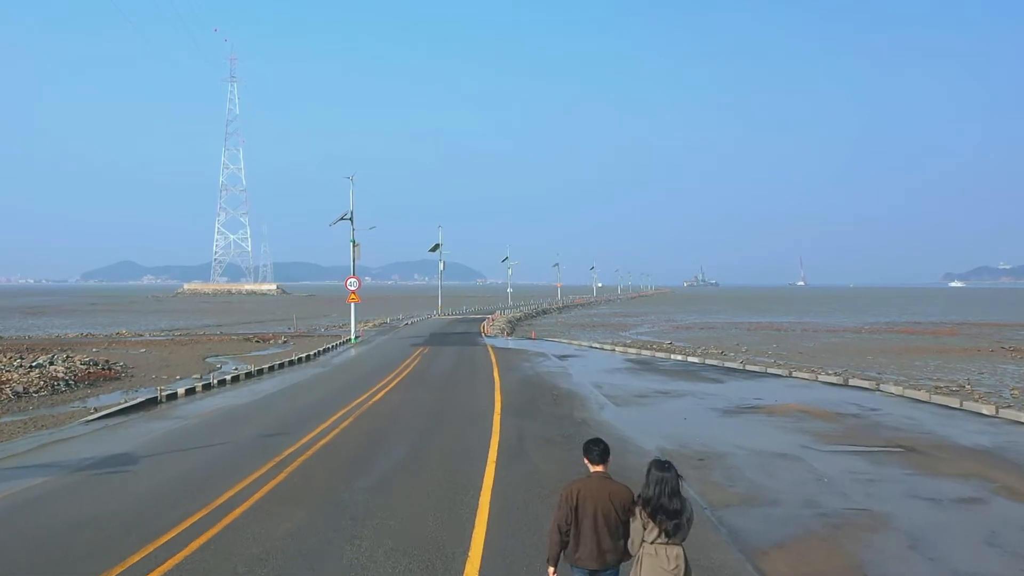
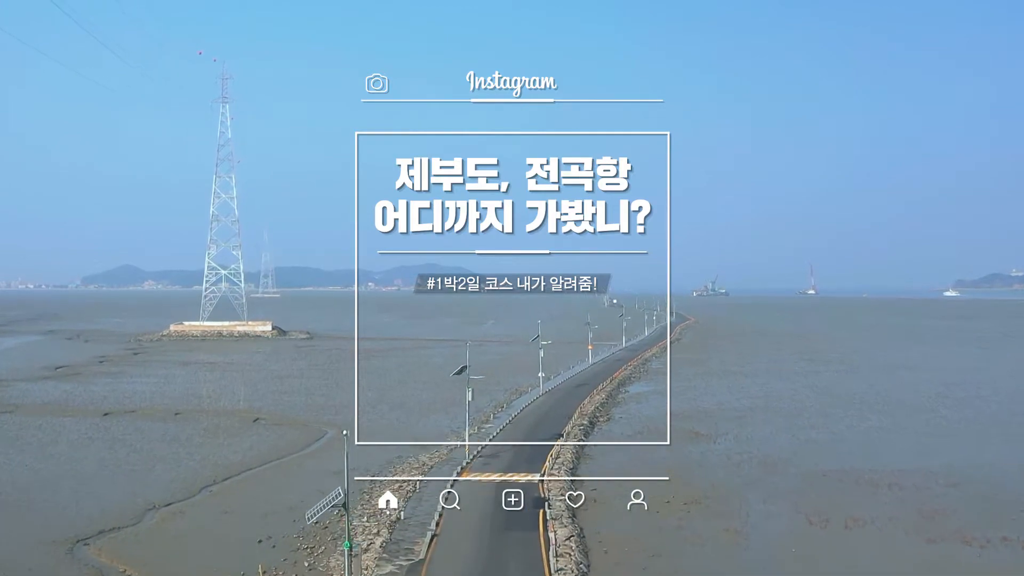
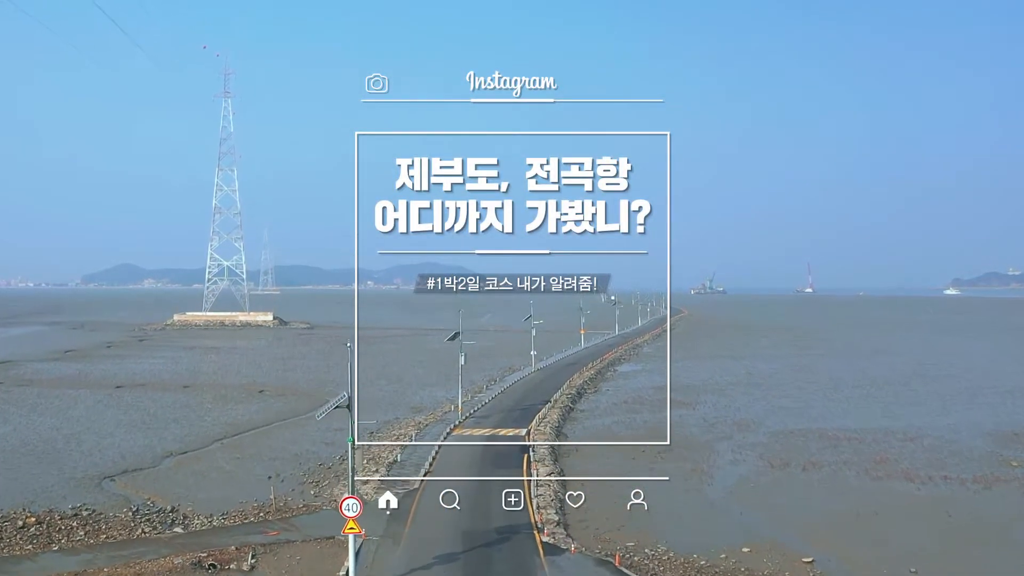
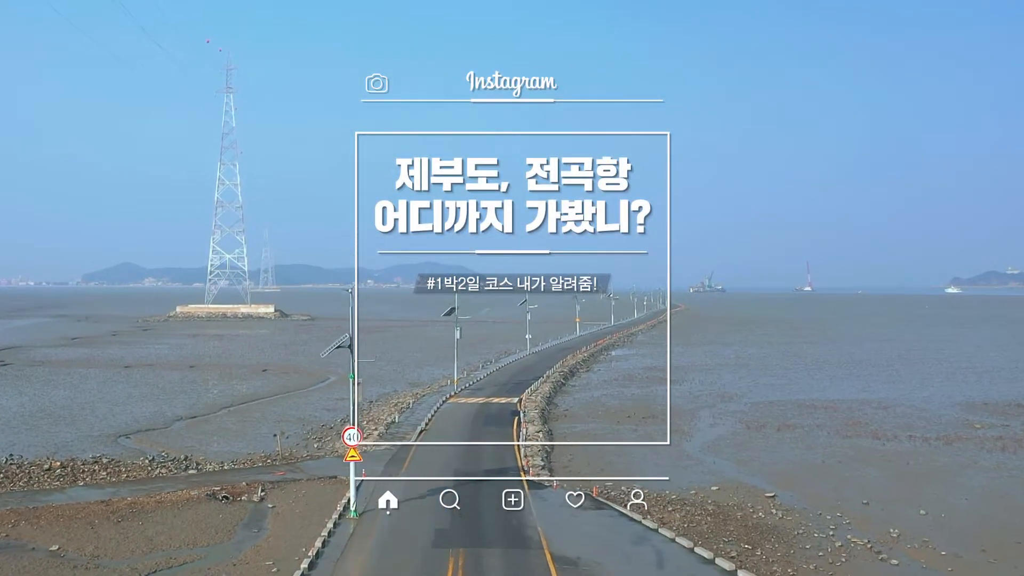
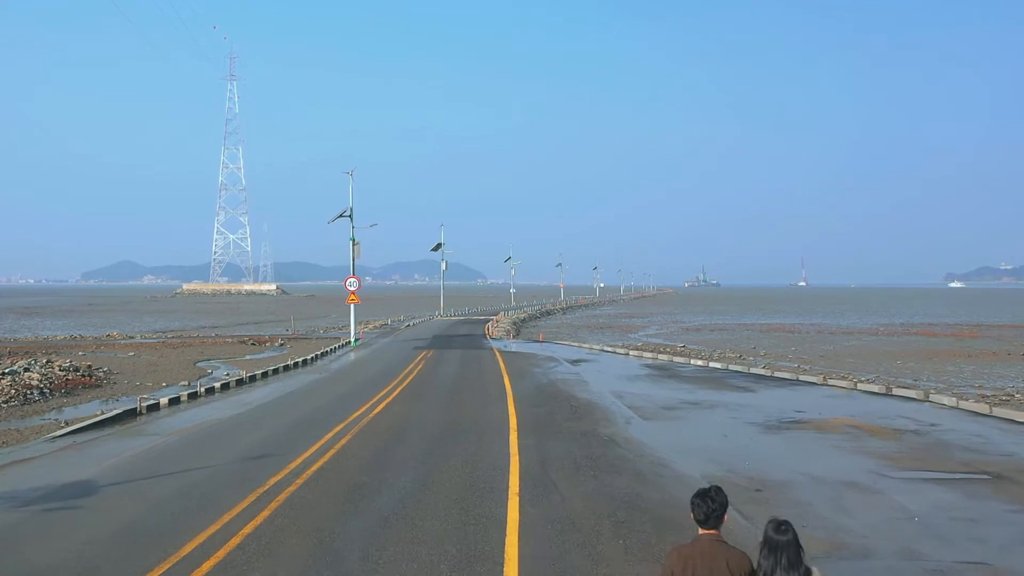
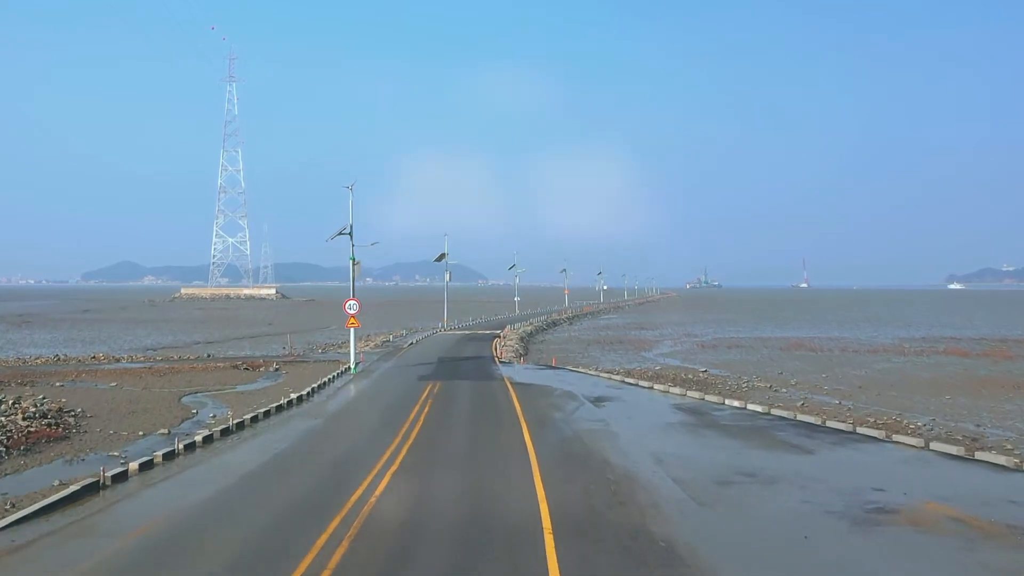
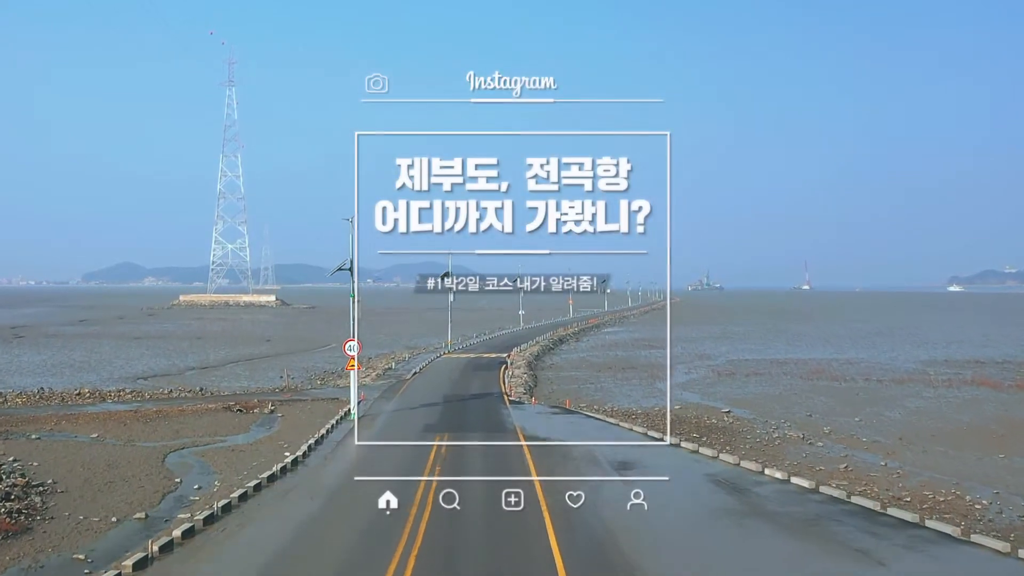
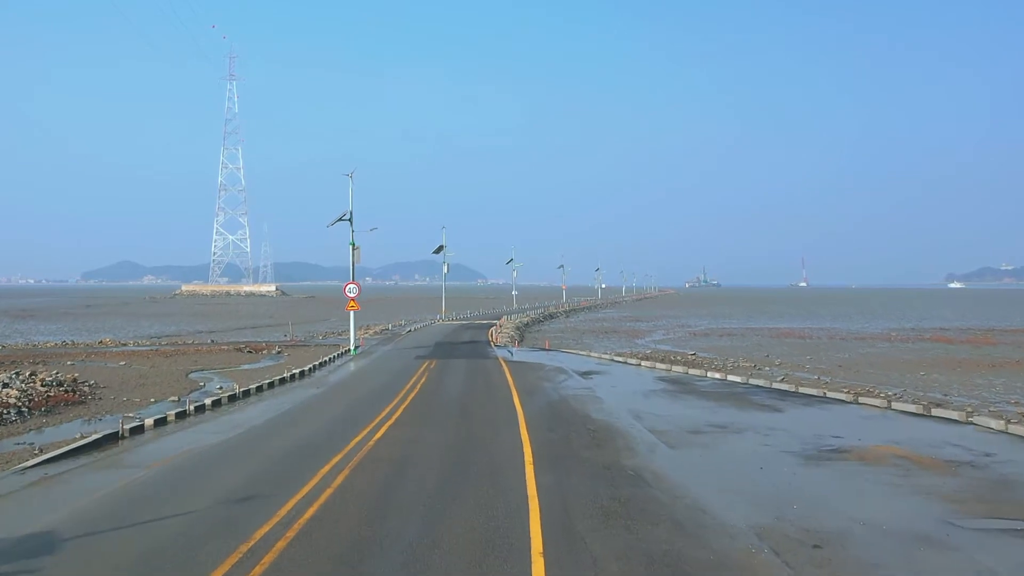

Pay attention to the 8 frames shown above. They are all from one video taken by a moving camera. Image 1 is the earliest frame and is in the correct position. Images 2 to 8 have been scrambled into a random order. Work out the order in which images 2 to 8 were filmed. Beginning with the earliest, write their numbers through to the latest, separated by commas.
5, 8, 6, 7, 4, 3, 2
